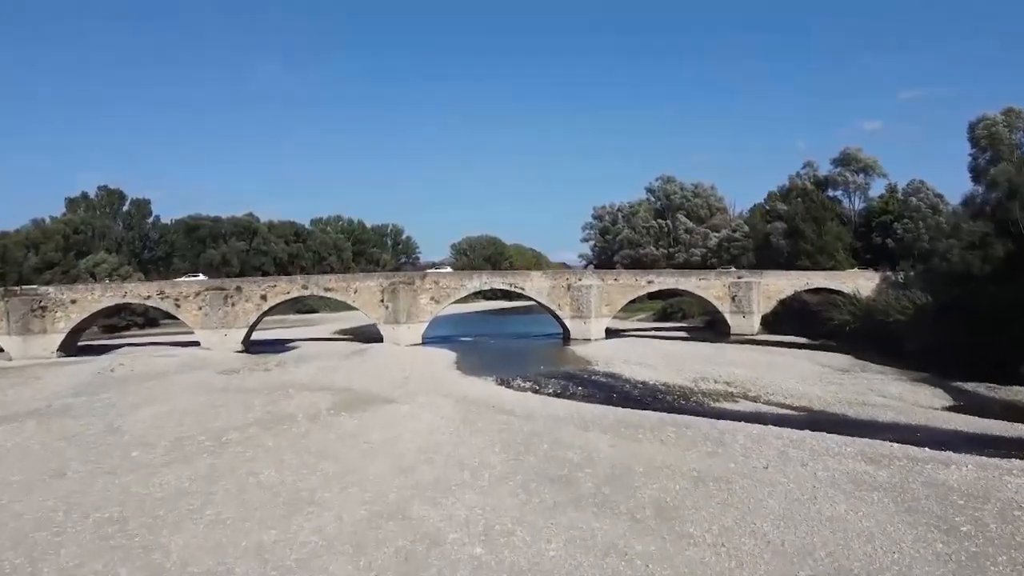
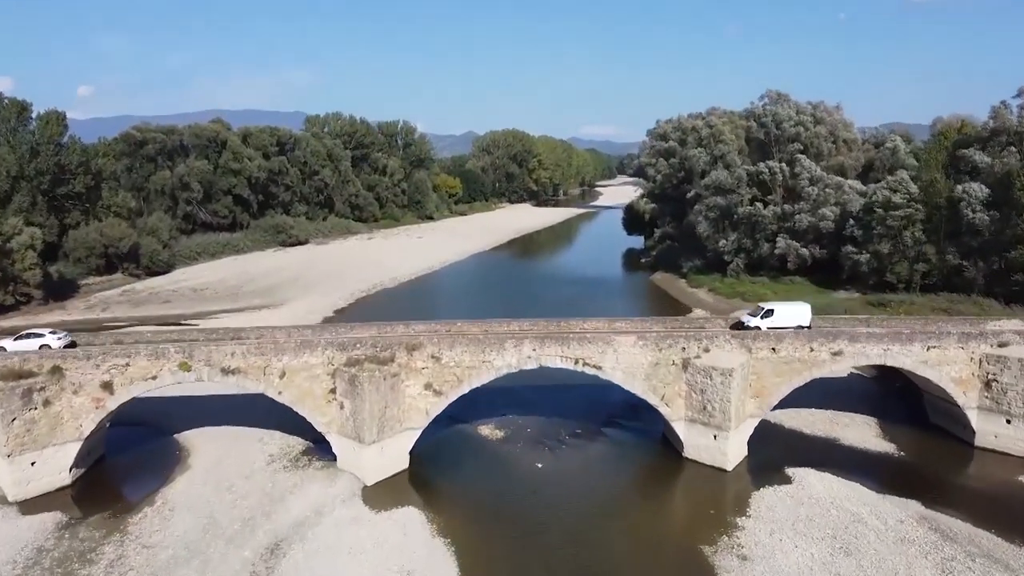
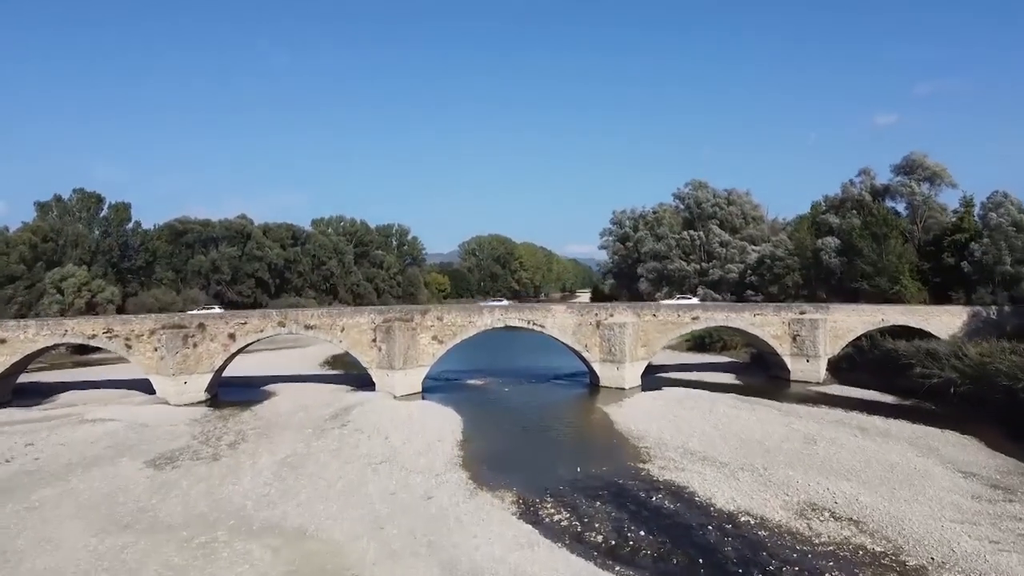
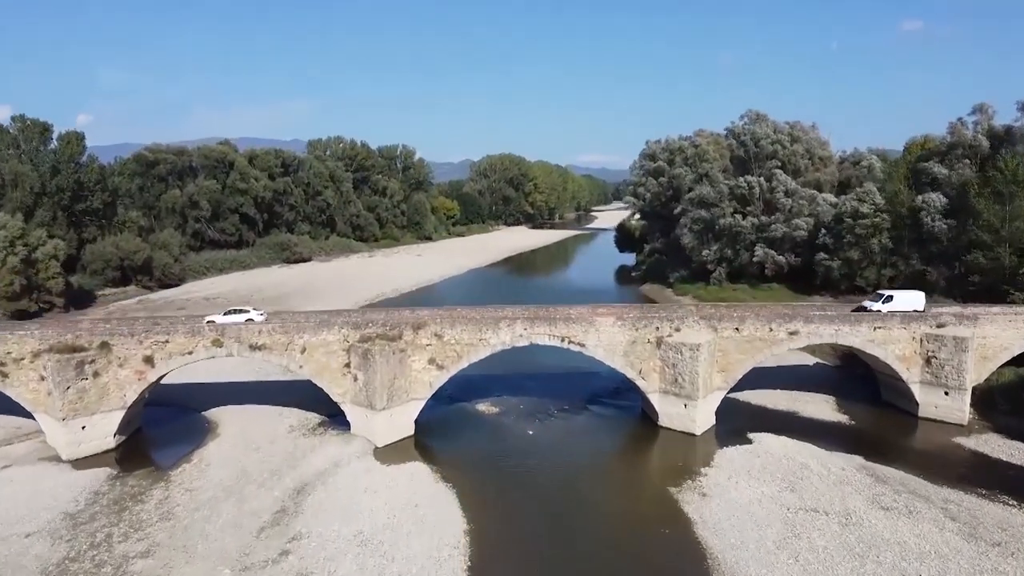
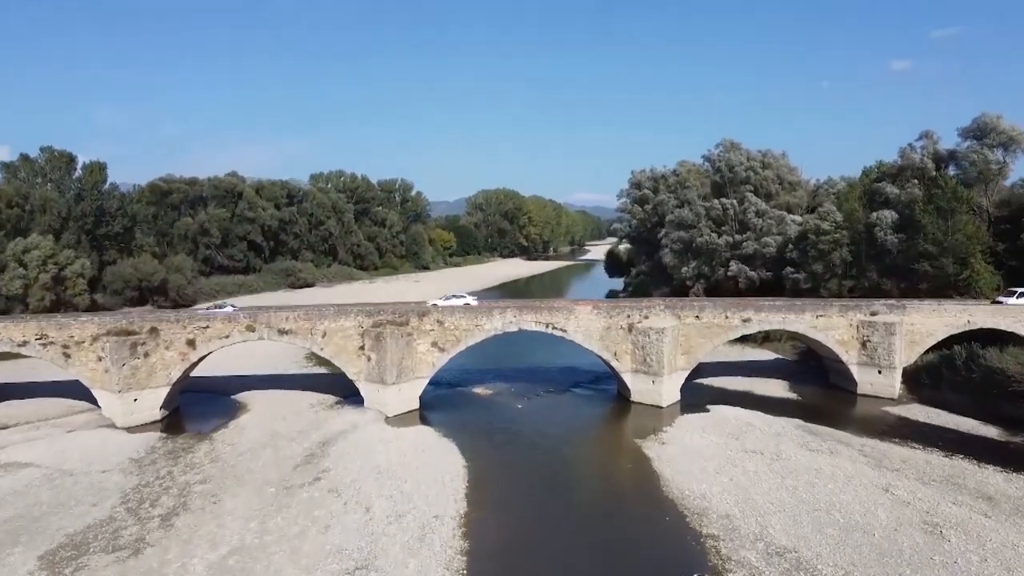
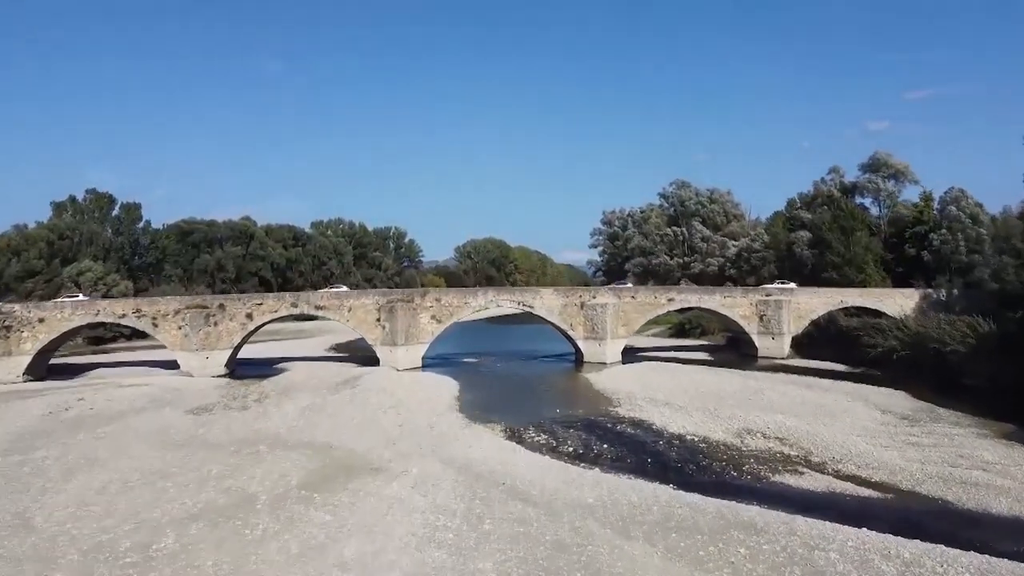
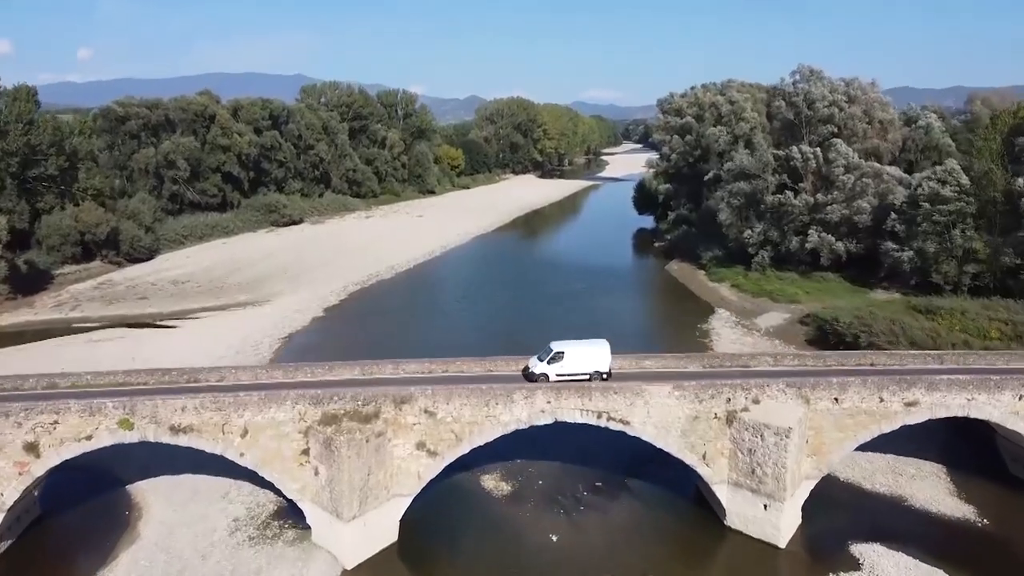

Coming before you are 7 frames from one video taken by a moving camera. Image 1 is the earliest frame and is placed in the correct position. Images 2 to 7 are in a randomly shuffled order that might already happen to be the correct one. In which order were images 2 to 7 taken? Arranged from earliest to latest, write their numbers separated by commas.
6, 3, 5, 4, 2, 7
